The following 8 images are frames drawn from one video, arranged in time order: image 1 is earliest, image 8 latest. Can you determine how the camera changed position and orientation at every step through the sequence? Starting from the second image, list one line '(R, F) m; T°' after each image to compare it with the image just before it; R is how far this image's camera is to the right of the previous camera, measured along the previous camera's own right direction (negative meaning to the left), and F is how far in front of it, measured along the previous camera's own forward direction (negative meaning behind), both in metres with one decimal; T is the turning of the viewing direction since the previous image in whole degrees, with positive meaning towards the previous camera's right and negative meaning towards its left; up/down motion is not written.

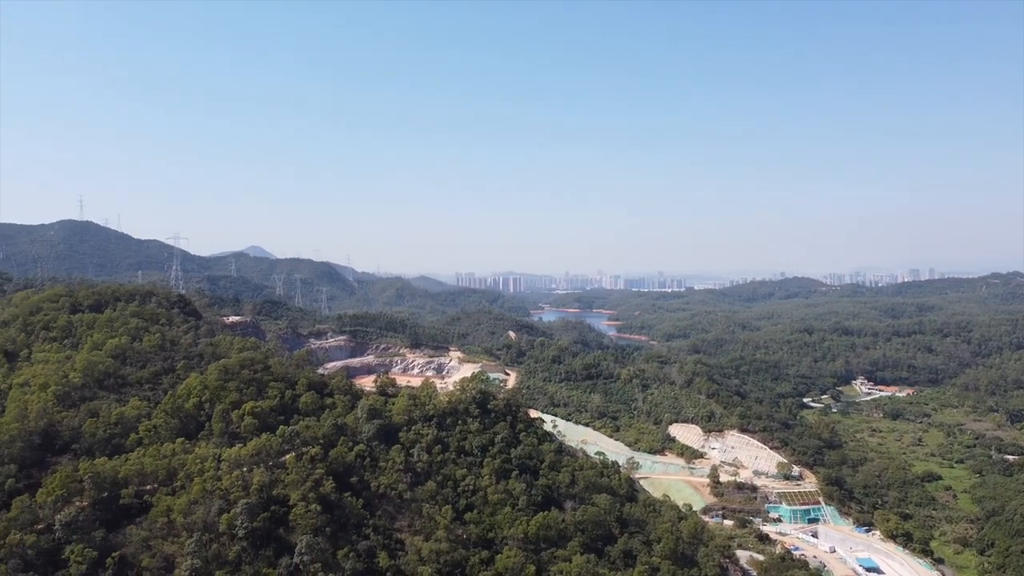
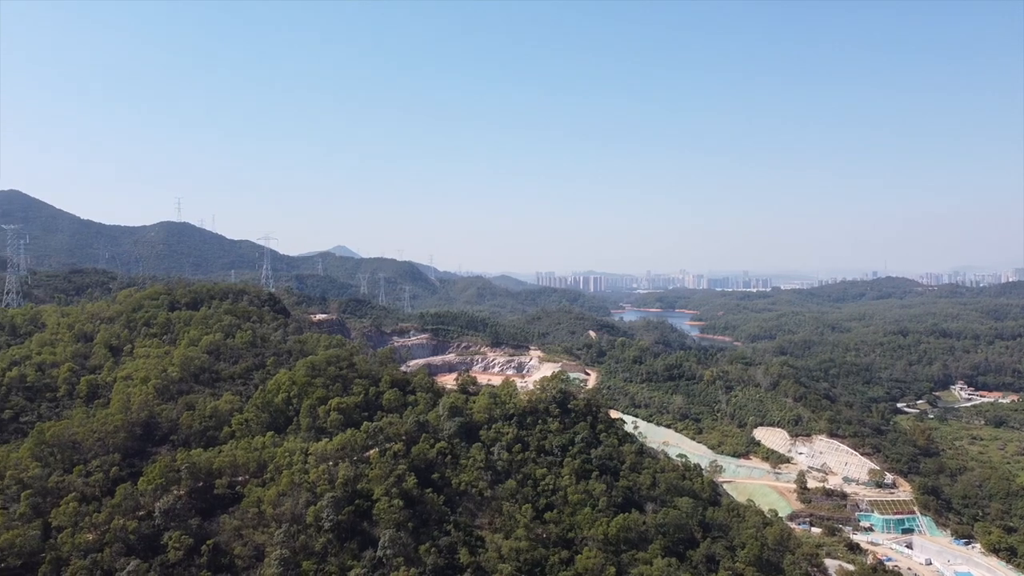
(0.0, -0.3) m; -7°
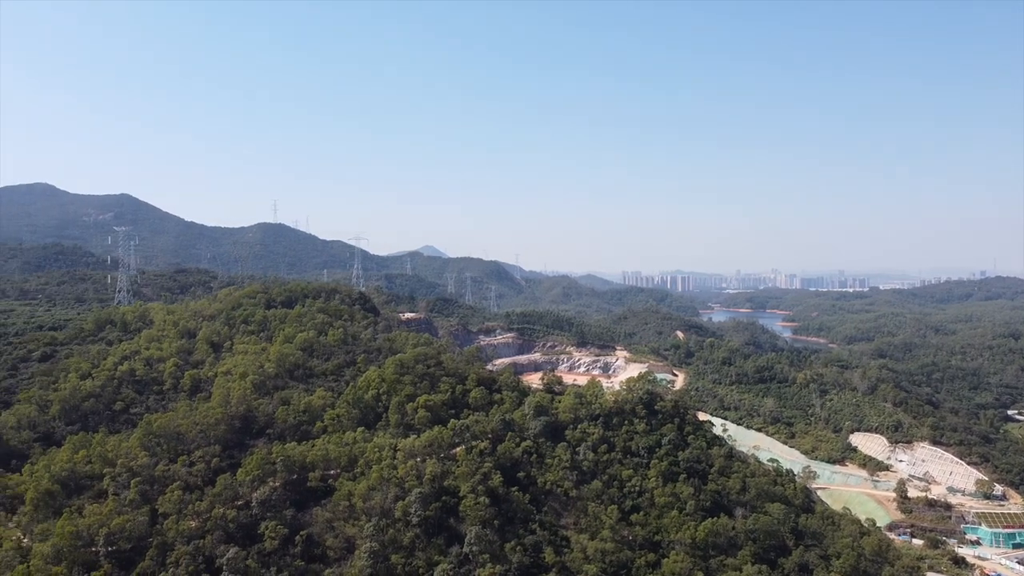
(0.0, -0.4) m; -7°
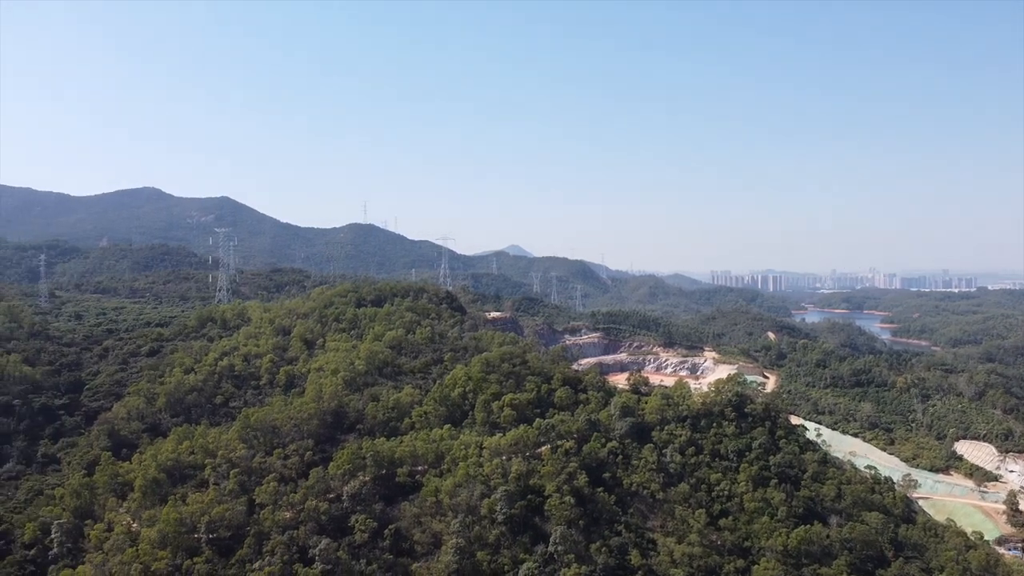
(0.0, -0.5) m; -7°
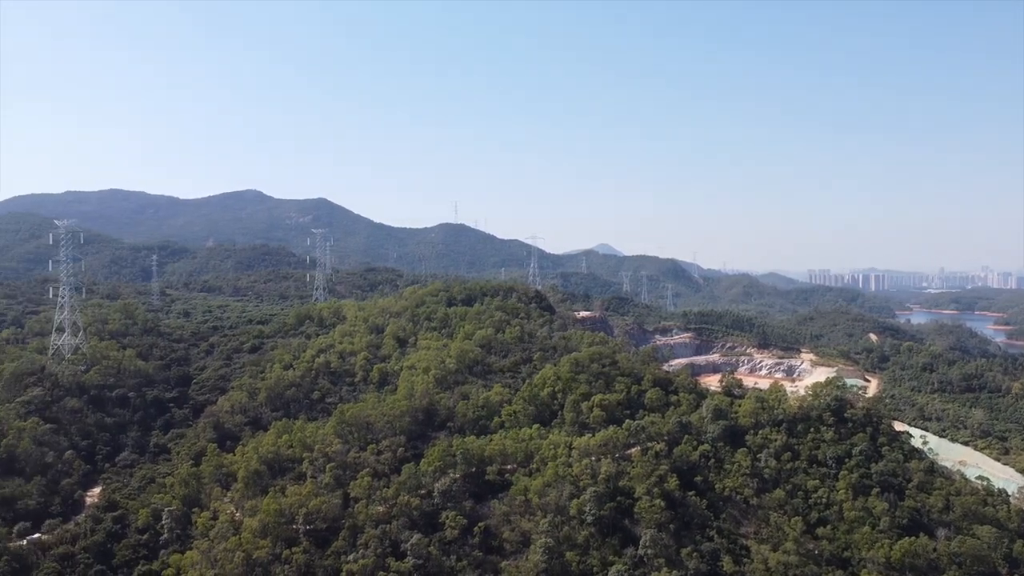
(+0.1, -0.6) m; -7°
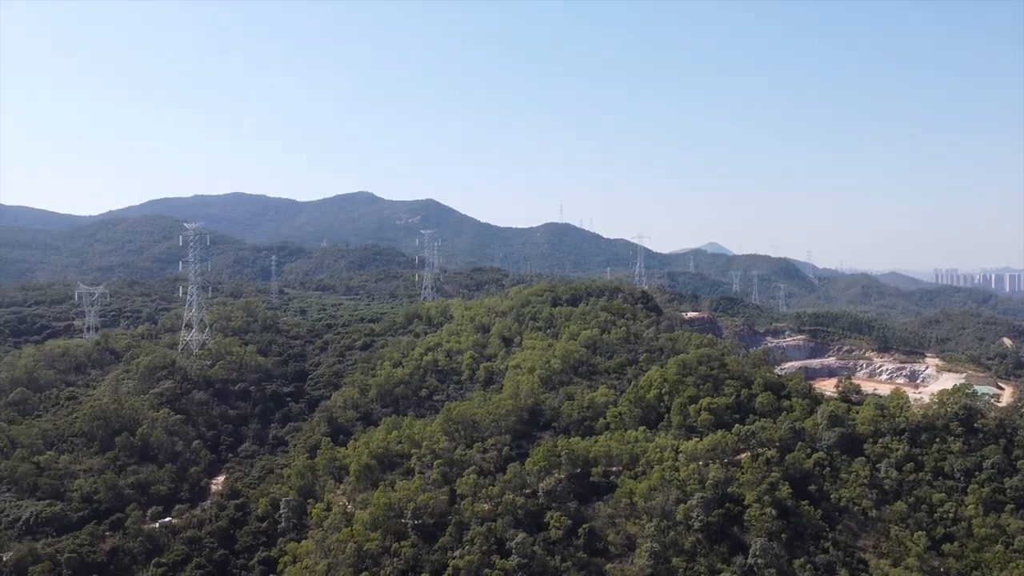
(+0.2, -1.1) m; -9°
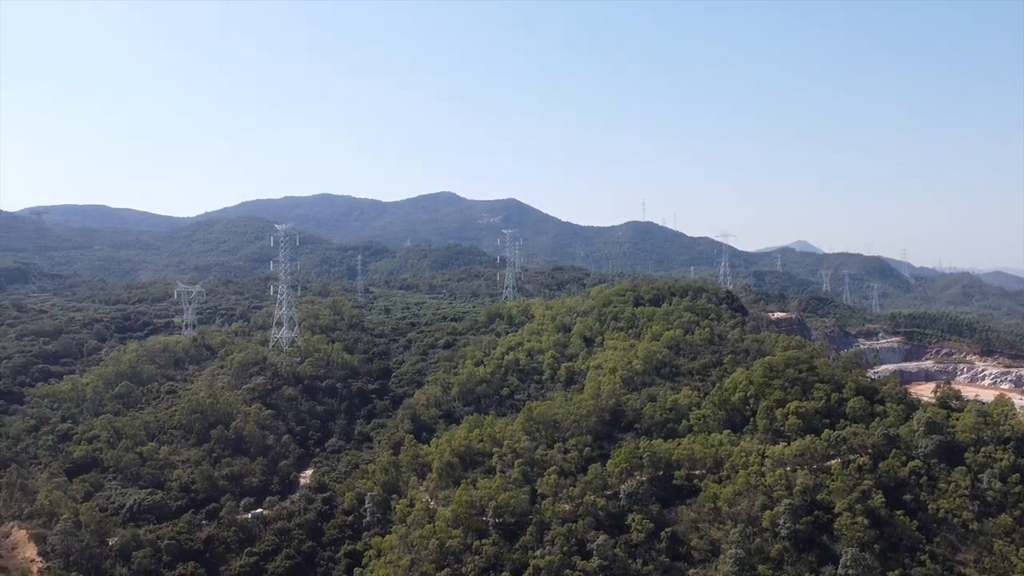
(+0.3, -1.0) m; -7°
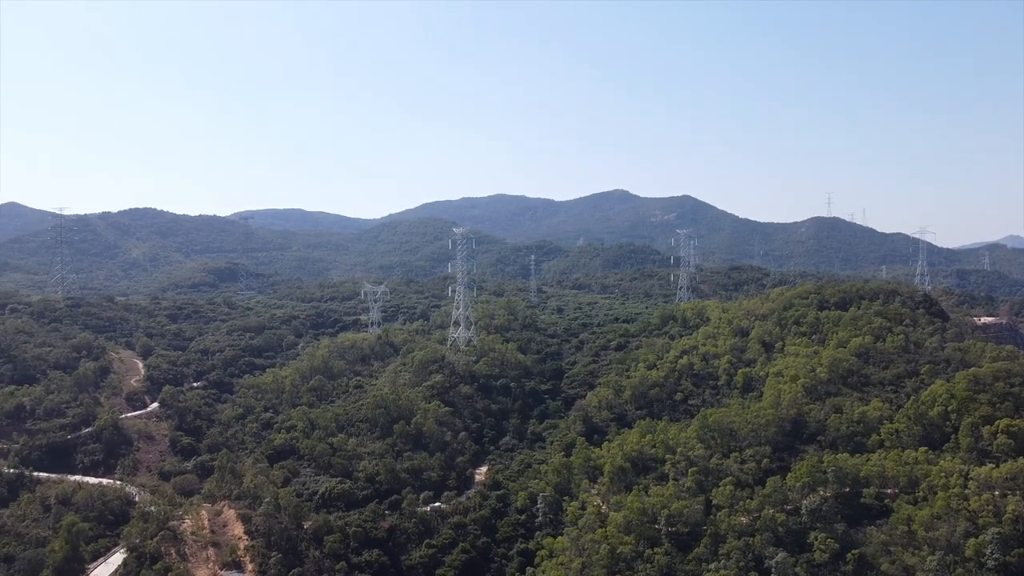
(+1.9, -2.8) m; -14°
